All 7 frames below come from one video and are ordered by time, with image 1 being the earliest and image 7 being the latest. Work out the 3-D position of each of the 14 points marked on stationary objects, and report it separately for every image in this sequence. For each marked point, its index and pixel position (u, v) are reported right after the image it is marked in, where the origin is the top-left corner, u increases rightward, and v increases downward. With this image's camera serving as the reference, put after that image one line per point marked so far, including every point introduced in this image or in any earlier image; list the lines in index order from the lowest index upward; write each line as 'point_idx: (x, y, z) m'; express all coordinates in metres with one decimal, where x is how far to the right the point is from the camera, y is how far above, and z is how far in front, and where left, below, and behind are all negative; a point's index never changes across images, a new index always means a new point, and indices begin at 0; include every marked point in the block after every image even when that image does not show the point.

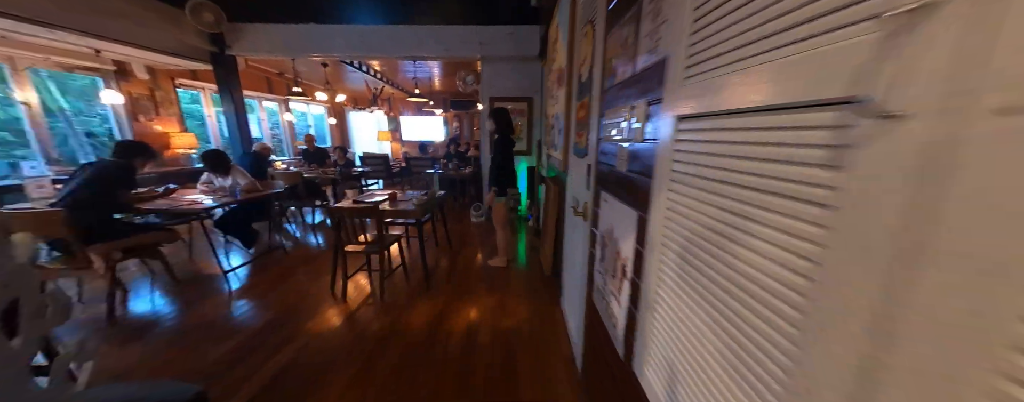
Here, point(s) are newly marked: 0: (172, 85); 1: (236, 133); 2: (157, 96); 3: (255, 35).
0: (-5.8, +2.0, +4.9) m
1: (-4.5, +1.1, +4.6) m
2: (-5.9, +1.7, +4.7) m
3: (-3.9, +2.5, +4.3) m
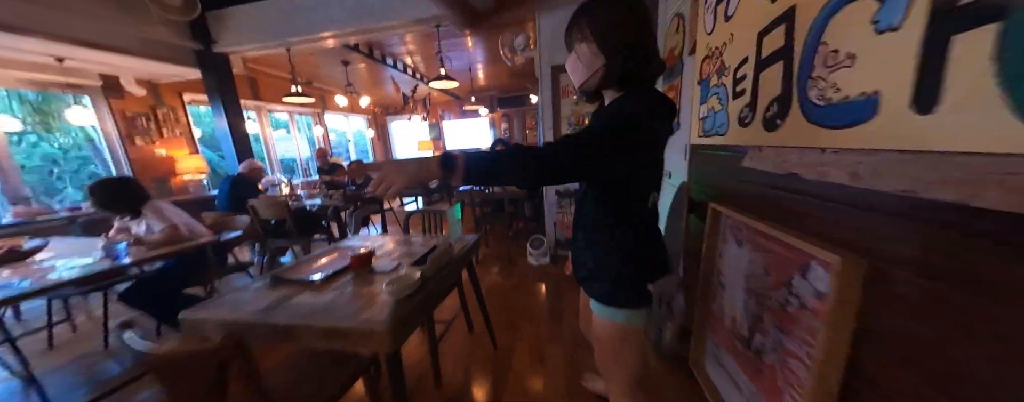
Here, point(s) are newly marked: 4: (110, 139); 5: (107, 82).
0: (-4.9, +1.5, +4.2) m
1: (-3.7, +0.7, +3.7) m
2: (-5.0, +1.2, +4.0) m
3: (-3.2, +2.1, +3.3) m
4: (-5.2, +0.8, +3.7) m
5: (-5.2, +1.5, +3.6) m
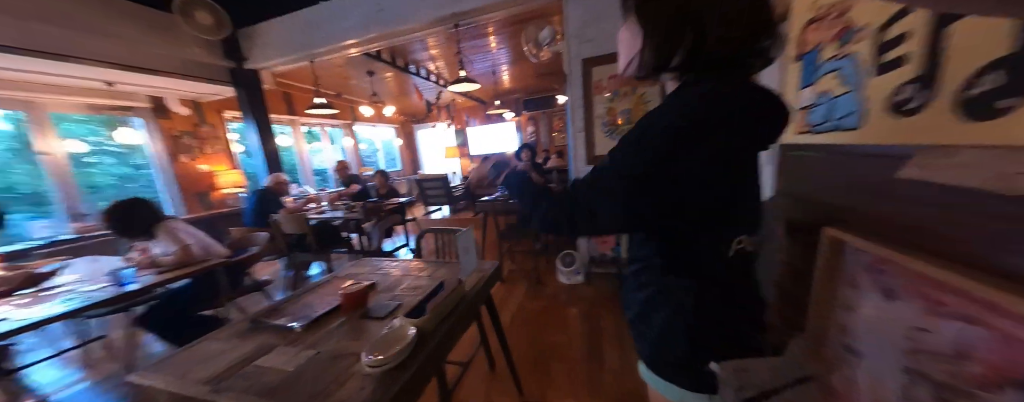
0: (-4.5, +1.3, +4.4) m
1: (-3.3, +0.5, +3.7) m
2: (-4.6, +1.0, +4.2) m
3: (-2.9, +1.9, +3.3) m
4: (-4.9, +0.6, +3.9) m
5: (-4.9, +1.3, +3.9) m
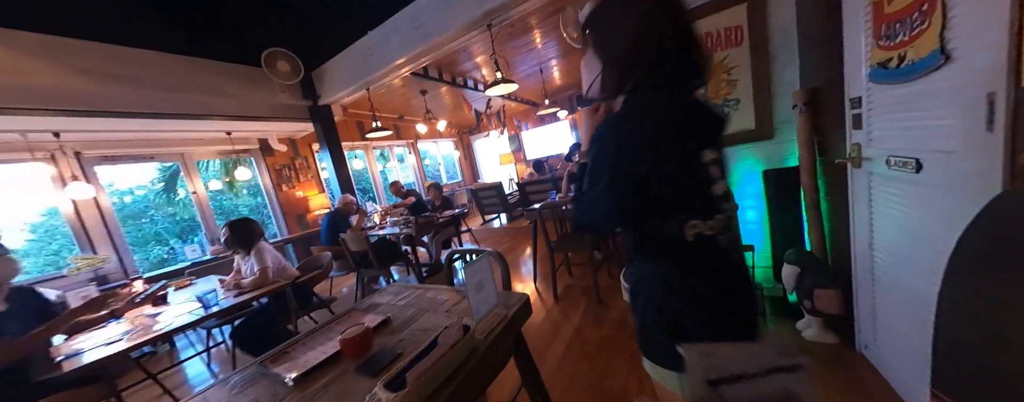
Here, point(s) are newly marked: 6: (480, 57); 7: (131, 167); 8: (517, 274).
0: (-3.7, +0.9, +5.1) m
1: (-2.6, +0.2, +4.2) m
2: (-3.8, +0.7, +5.0) m
3: (-2.3, +1.7, +3.7) m
4: (-4.1, +0.2, +4.7) m
5: (-4.1, +0.9, +4.7) m
6: (-0.5, +2.0, +3.9) m
7: (-4.9, +0.4, +3.7) m
8: (+0.1, -0.9, +3.5) m
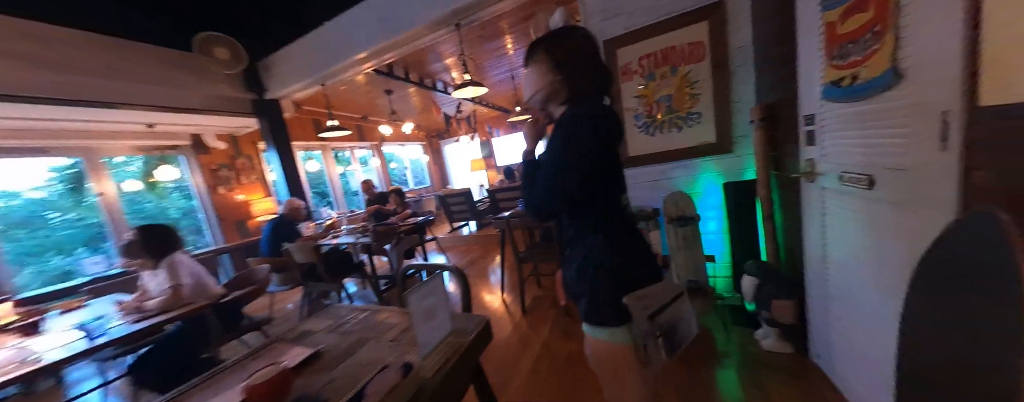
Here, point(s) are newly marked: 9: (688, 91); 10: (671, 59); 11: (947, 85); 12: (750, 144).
0: (-4.2, +0.8, +4.6) m
1: (-3.0, +0.1, +3.8) m
2: (-4.3, +0.6, +4.4) m
3: (-2.7, +1.6, +3.3) m
4: (-4.6, +0.2, +4.1) m
5: (-4.6, +0.9, +4.1) m
6: (-0.9, +1.9, +3.8) m
7: (-5.3, +0.4, +3.0) m
8: (-0.3, -1.0, +3.4) m
9: (+1.2, +0.8, +2.0) m
10: (+1.1, +1.0, +2.0) m
11: (+1.1, +0.3, +0.7) m
12: (+1.6, +0.4, +1.9) m
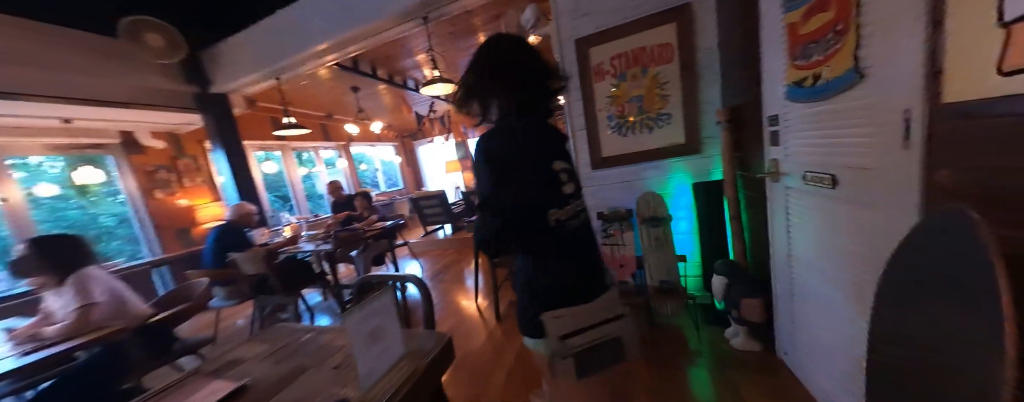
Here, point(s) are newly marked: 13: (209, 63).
0: (-4.6, +0.8, +4.2) m
1: (-3.3, +0.1, +3.4) m
2: (-4.7, +0.5, +4.0) m
3: (-3.0, +1.5, +3.0) m
4: (-4.9, +0.1, +3.7) m
5: (-4.9, +0.8, +3.6) m
6: (-1.2, +1.9, +3.6) m
7: (-5.6, +0.3, +2.5) m
8: (-0.6, -1.0, +3.2) m
9: (+1.0, +0.8, +2.0) m
10: (+0.9, +1.0, +2.0) m
11: (+1.0, +0.3, +0.7) m
12: (+1.4, +0.4, +1.9) m
13: (-3.4, +1.5, +3.1) m
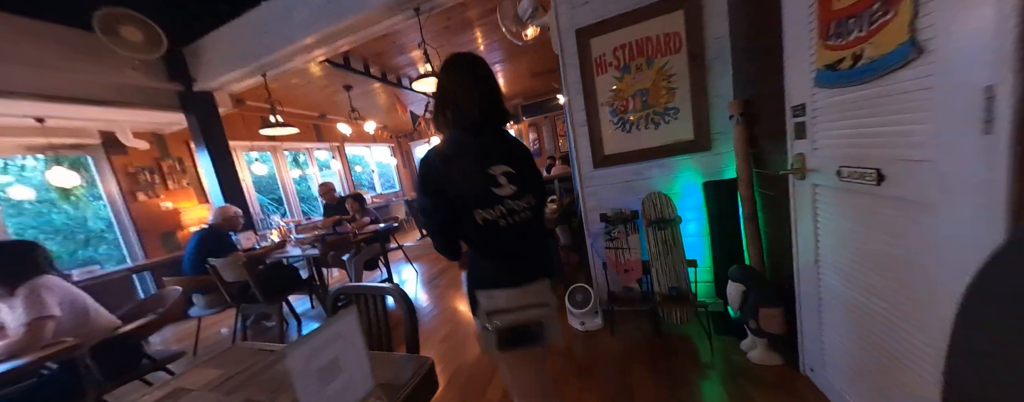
0: (-4.6, +0.7, +4.0) m
1: (-3.4, 0.0, +3.3) m
2: (-4.7, +0.5, +3.9) m
3: (-3.1, +1.5, +2.9) m
4: (-5.0, 0.0, +3.5) m
5: (-5.0, +0.8, +3.5) m
6: (-1.3, +1.9, +3.5) m
7: (-5.6, +0.3, +2.4) m
8: (-0.6, -1.0, +3.1) m
9: (+1.0, +0.8, +1.8) m
10: (+0.9, +1.0, +1.8) m
11: (+1.0, +0.3, +0.6) m
12: (+1.4, +0.4, +1.8) m
13: (-3.4, +1.5, +3.0) m
